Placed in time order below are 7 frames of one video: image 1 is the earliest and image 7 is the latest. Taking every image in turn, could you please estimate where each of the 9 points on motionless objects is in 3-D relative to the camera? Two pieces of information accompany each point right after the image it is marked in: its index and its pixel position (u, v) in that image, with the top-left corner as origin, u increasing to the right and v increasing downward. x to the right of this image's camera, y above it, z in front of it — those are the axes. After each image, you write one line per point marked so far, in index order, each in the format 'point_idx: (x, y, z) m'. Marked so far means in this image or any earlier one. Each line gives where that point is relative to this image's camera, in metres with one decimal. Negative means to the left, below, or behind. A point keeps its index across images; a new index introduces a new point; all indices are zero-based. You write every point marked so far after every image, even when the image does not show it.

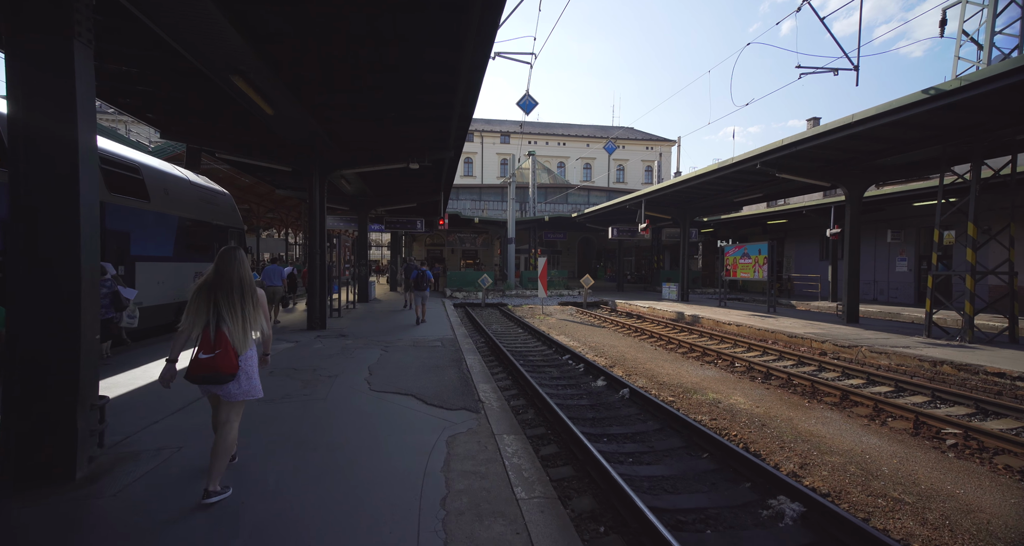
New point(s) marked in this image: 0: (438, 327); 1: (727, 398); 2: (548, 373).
0: (-1.8, -1.3, +11.8) m
1: (+2.7, -1.6, +6.1) m
2: (+0.6, -1.7, +8.2) m
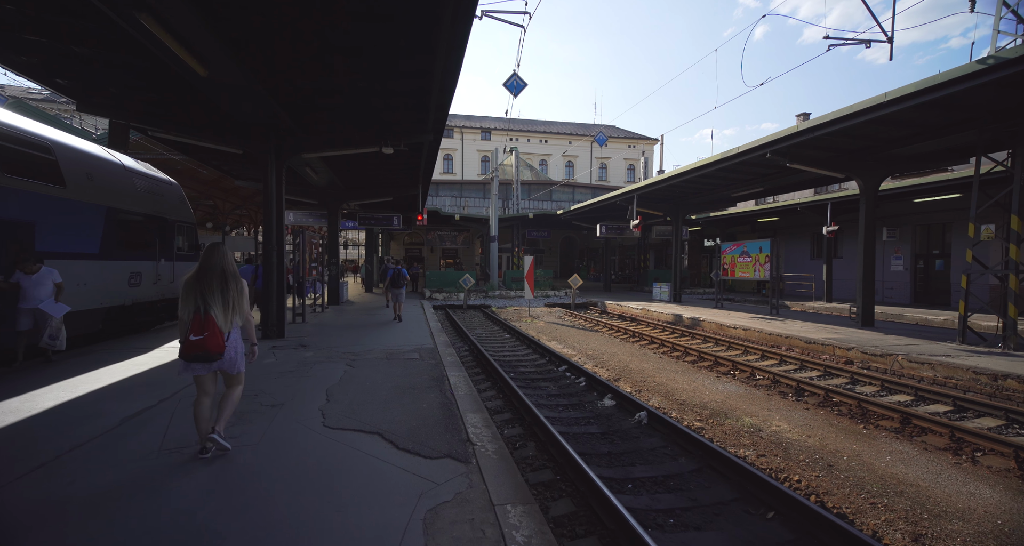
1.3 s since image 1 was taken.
0: (-2.1, -1.3, +10.6) m
1: (+2.7, -1.6, +5.1) m
2: (+0.5, -1.7, +7.0) m
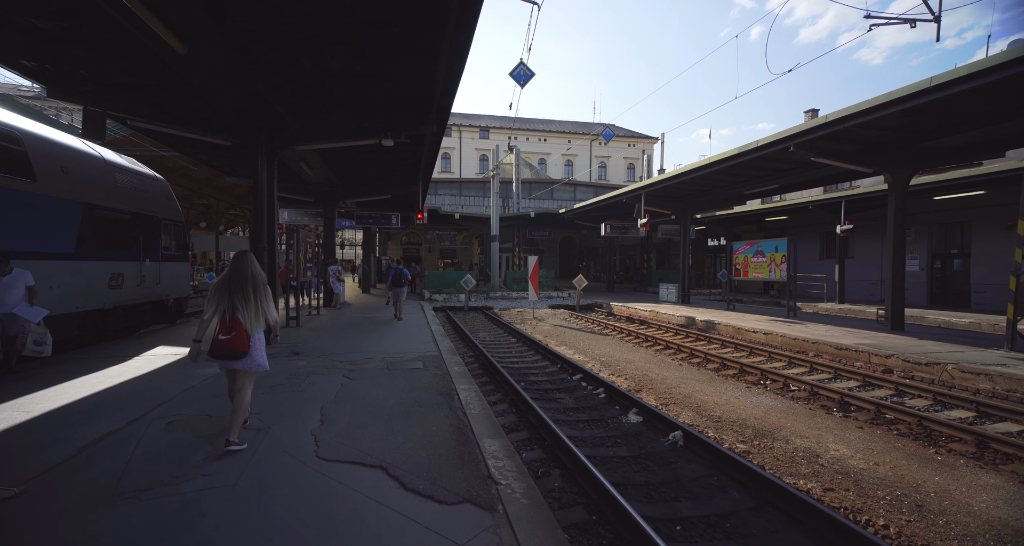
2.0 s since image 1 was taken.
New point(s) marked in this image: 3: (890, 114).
0: (-2.0, -1.3, +9.9) m
1: (+2.9, -1.6, +4.4) m
2: (+0.7, -1.8, +6.4) m
3: (+6.5, +2.7, +8.2) m
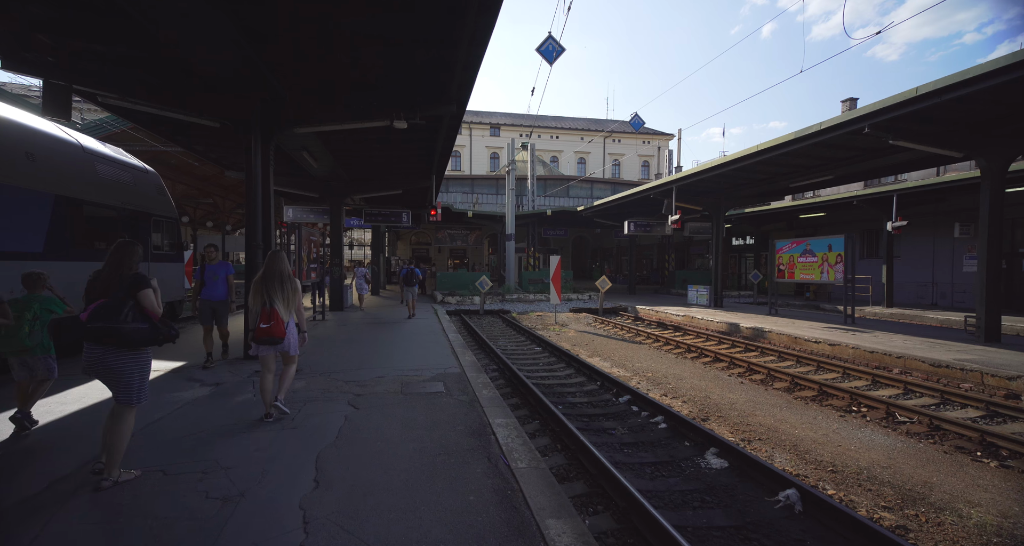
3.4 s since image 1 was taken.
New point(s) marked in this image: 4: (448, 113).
0: (-1.4, -1.4, +8.8) m
1: (+3.3, -1.6, +3.2) m
2: (+1.1, -1.8, +5.2) m
3: (+7.0, +2.7, +6.9) m
4: (-1.2, +2.9, +8.8) m
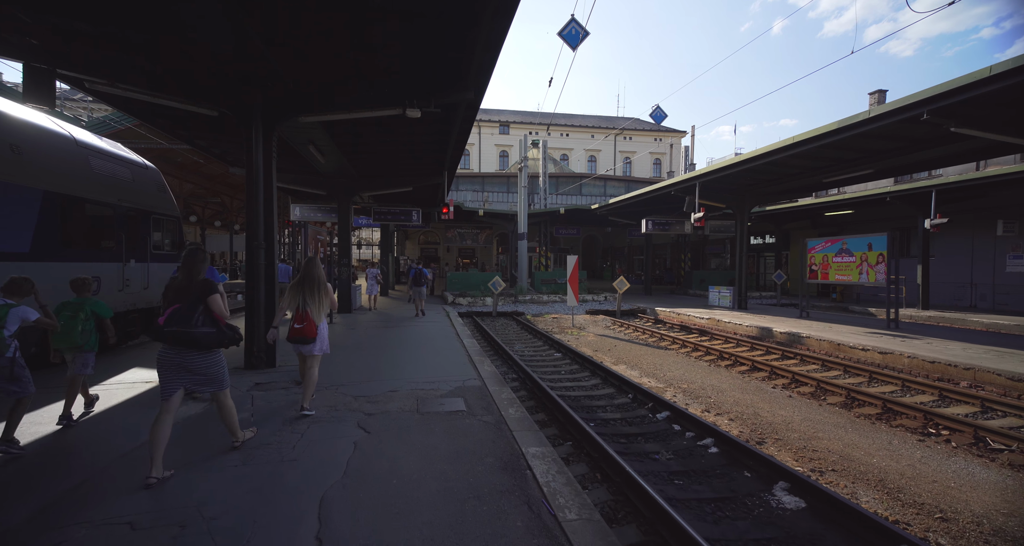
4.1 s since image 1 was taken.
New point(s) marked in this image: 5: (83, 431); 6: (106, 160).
0: (-1.1, -1.4, +8.1) m
1: (+3.6, -1.7, +2.5) m
2: (+1.4, -1.8, +4.5) m
3: (+7.3, +2.7, +6.1) m
4: (-0.8, +2.9, +8.1) m
5: (-4.0, -1.5, +4.5) m
6: (-7.5, +2.1, +8.8) m
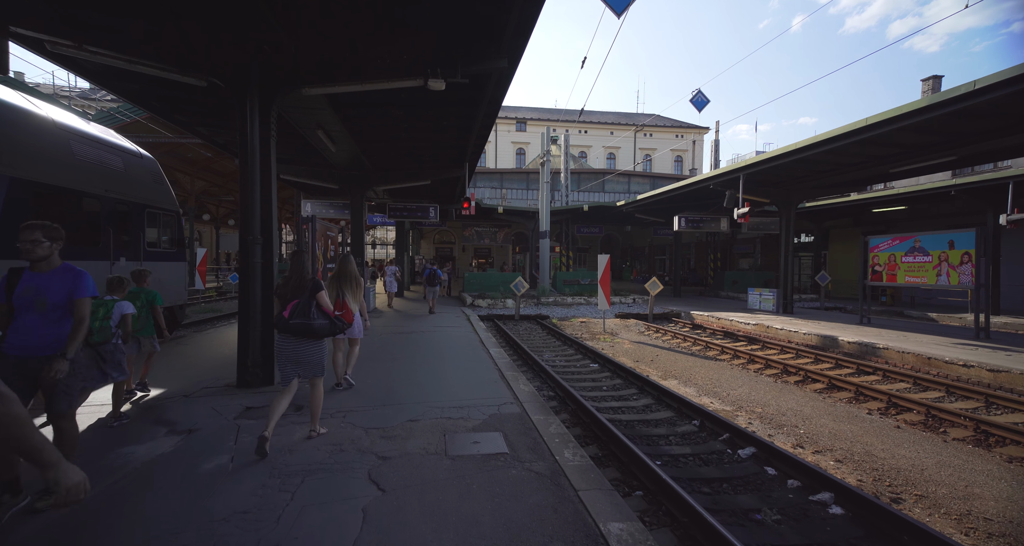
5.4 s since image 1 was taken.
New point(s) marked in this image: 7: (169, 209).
0: (-0.5, -1.4, +7.0) m
1: (+3.9, -1.7, +1.3) m
2: (+1.9, -1.8, +3.4) m
3: (+7.8, +2.6, +4.8) m
4: (-0.3, +2.9, +7.0) m
5: (-3.6, -1.5, +3.5) m
6: (-7.0, +2.1, +7.9) m
7: (-7.2, +1.3, +10.0) m
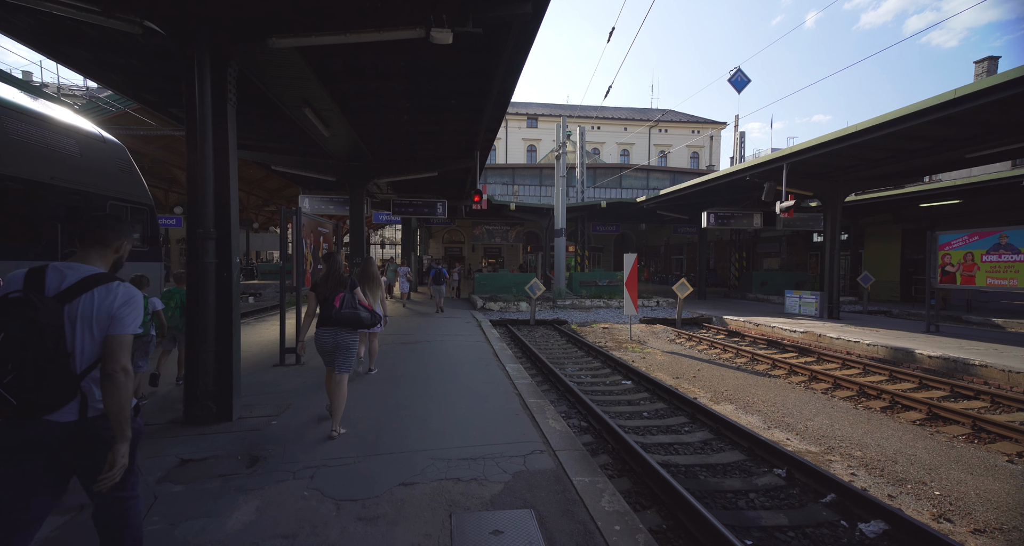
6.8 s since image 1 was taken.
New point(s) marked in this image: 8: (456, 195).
0: (-0.3, -1.4, +5.7) m
1: (+4.1, -1.7, -0.1) m
2: (+2.1, -1.9, +2.0) m
3: (+8.0, +2.6, +3.3) m
4: (0.0, +2.9, +5.7) m
5: (-3.4, -1.5, +2.2) m
6: (-6.7, +2.1, +6.7) m
7: (-6.9, +1.3, +8.8) m
8: (-2.3, +3.1, +19.1) m
